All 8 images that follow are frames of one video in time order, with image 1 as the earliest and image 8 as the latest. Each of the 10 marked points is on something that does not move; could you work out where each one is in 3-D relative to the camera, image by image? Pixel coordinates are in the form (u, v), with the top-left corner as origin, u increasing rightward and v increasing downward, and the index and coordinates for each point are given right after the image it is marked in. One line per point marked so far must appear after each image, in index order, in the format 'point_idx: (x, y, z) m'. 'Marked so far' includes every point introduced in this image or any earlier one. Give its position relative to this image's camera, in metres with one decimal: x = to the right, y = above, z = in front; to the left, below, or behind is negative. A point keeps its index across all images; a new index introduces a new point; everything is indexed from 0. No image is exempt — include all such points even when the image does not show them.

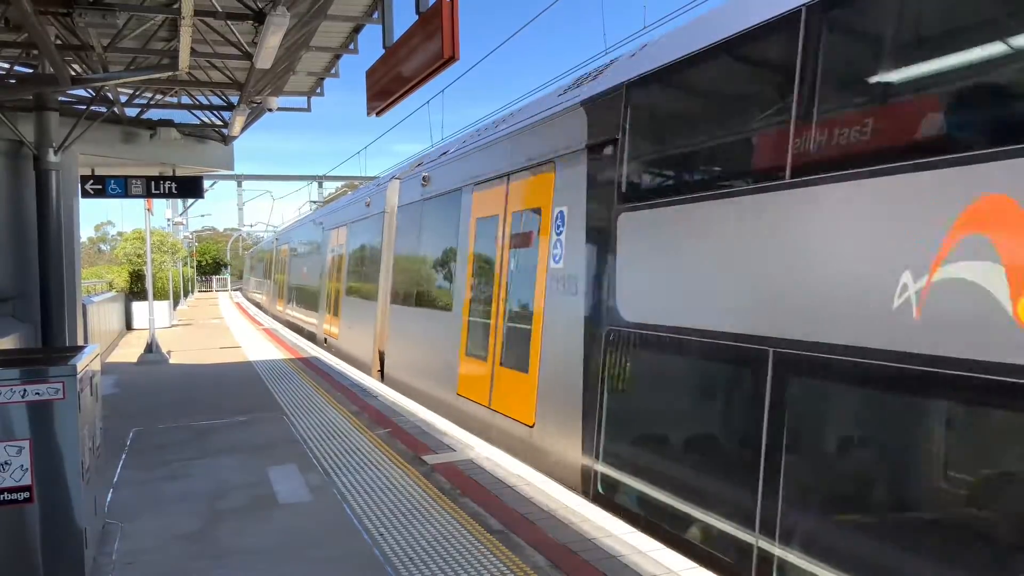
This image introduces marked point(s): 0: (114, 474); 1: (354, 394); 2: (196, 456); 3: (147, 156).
0: (-2.4, -1.1, +5.6) m
1: (-1.5, -1.1, +9.0) m
2: (-2.1, -1.1, +6.2) m
3: (-3.6, +1.3, +9.2) m
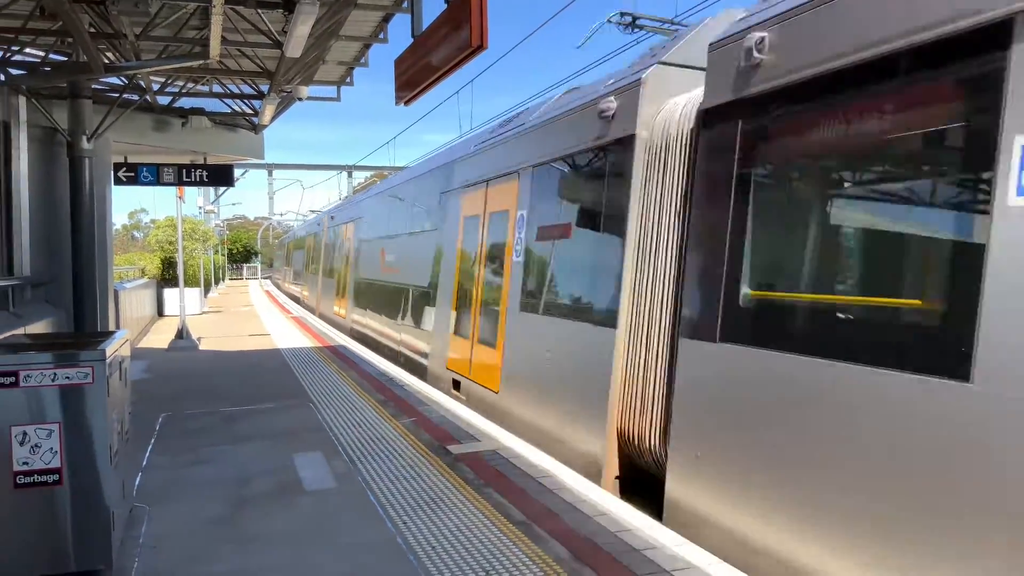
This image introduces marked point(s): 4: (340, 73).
0: (-2.3, -1.0, +5.7) m
1: (-1.3, -0.9, +9.0) m
2: (-1.9, -1.0, +6.2) m
3: (-3.3, +1.4, +9.2) m
4: (-1.8, +2.2, +9.4) m
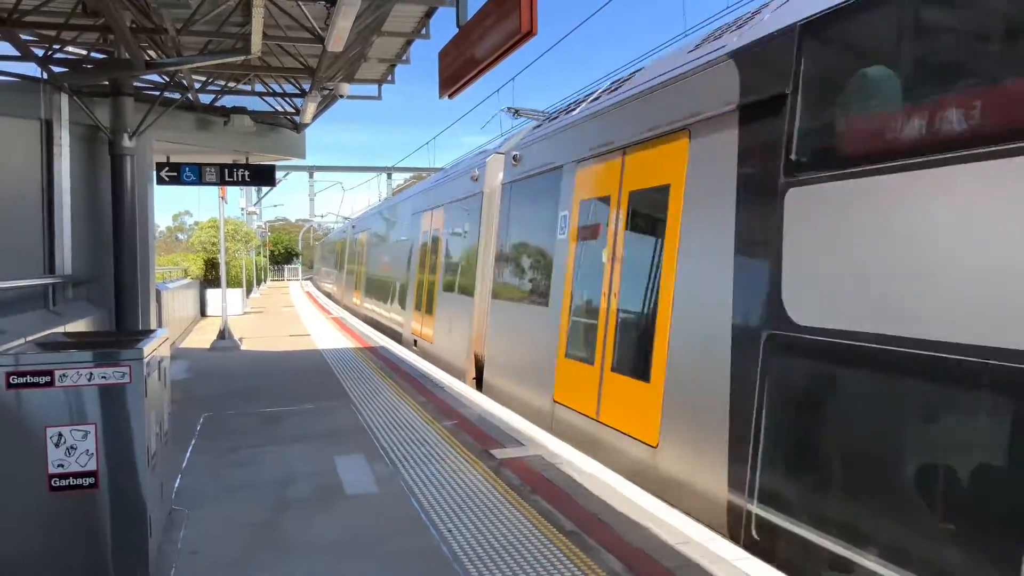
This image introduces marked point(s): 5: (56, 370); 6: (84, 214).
0: (-2.0, -1.0, +5.6) m
1: (-0.9, -0.9, +8.9) m
2: (-1.6, -1.0, +6.1) m
3: (-2.9, +1.4, +9.2) m
4: (-1.3, +2.2, +9.3) m
5: (-1.6, -0.3, +3.3) m
6: (-3.4, +0.6, +7.3) m
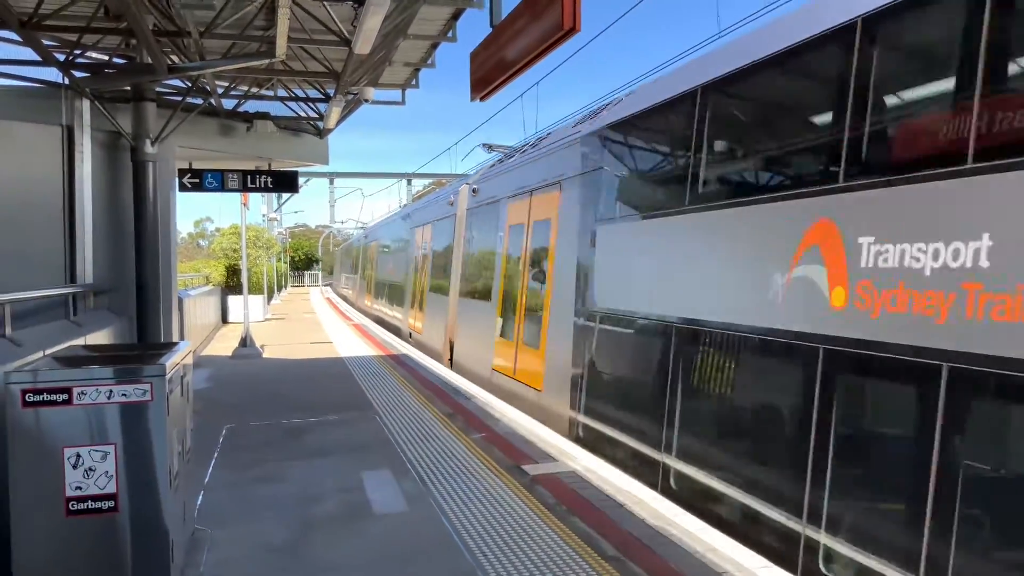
0: (-1.8, -1.1, +5.4) m
1: (-0.6, -1.0, +8.7) m
2: (-1.4, -1.1, +5.9) m
3: (-2.6, +1.4, +9.1) m
4: (-1.0, +2.1, +9.1) m
5: (-1.5, -0.3, +3.1) m
6: (-3.2, +0.5, +7.2) m
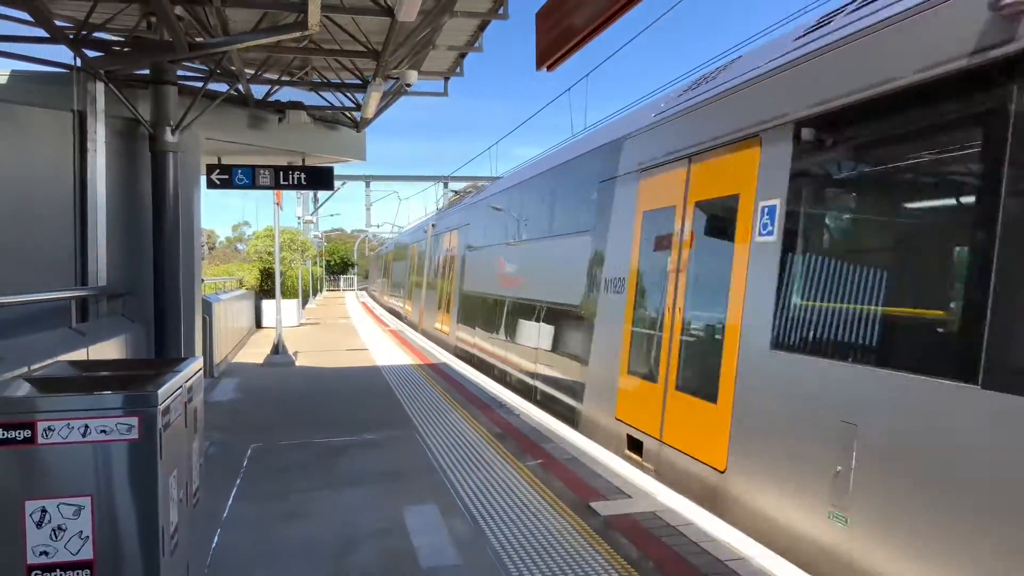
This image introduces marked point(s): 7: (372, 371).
0: (-1.5, -1.1, +4.7) m
1: (-0.2, -1.1, +7.9) m
2: (-1.1, -1.1, +5.2) m
3: (-2.2, +1.3, +8.4) m
4: (-0.6, +2.1, +8.4) m
5: (-1.2, -0.4, +2.4) m
6: (-2.8, +0.5, +6.5) m
7: (-1.7, -1.0, +10.9) m
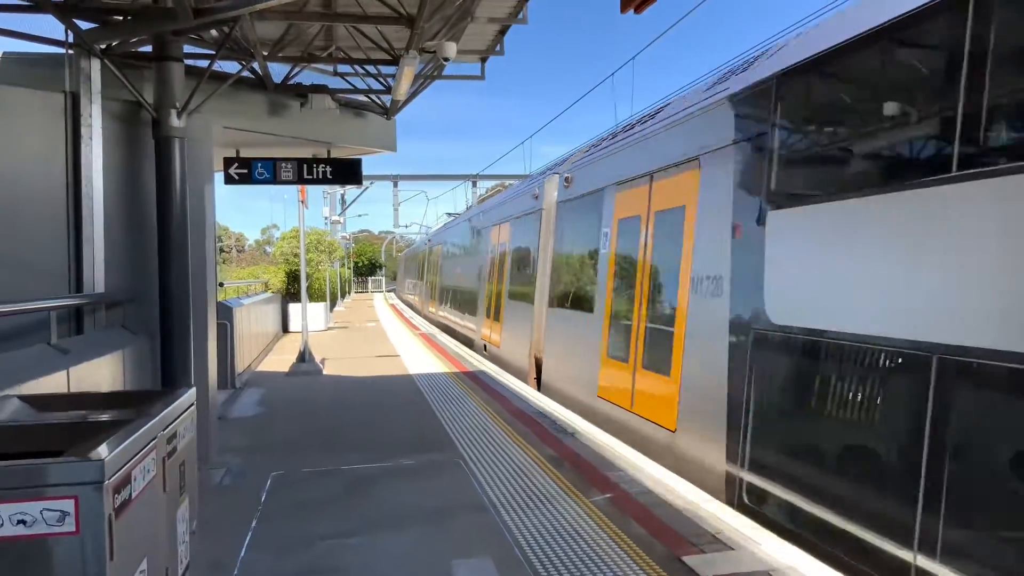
0: (-1.2, -1.1, +3.9) m
1: (+0.2, -1.1, +7.1) m
2: (-0.8, -1.1, +4.4) m
3: (-1.8, +1.3, +7.6) m
4: (-0.2, +2.0, +7.5) m
5: (-1.0, -0.4, +1.6) m
6: (-2.4, +0.4, +5.8) m
7: (-1.2, -1.0, +10.1) m
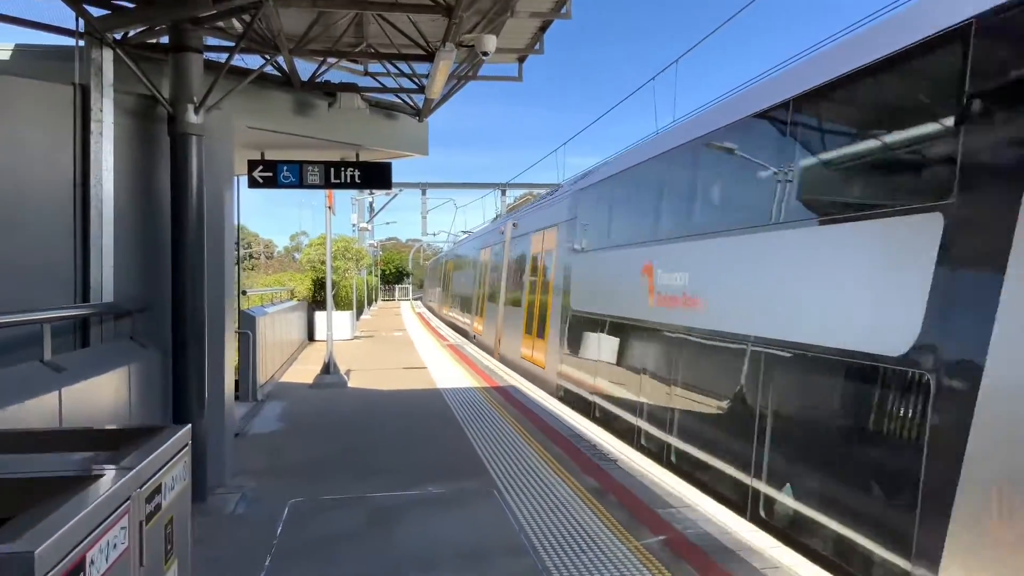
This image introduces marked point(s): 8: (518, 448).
0: (-1.0, -1.2, +3.4) m
1: (+0.5, -1.2, +6.6) m
2: (-0.6, -1.2, +3.9) m
3: (-1.5, +1.2, +7.2) m
4: (+0.1, +1.9, +7.1) m
5: (-0.9, -0.4, +1.1) m
6: (-2.2, +0.4, +5.3) m
7: (-0.8, -1.1, +9.6) m
8: (0.0, -1.2, +6.8) m
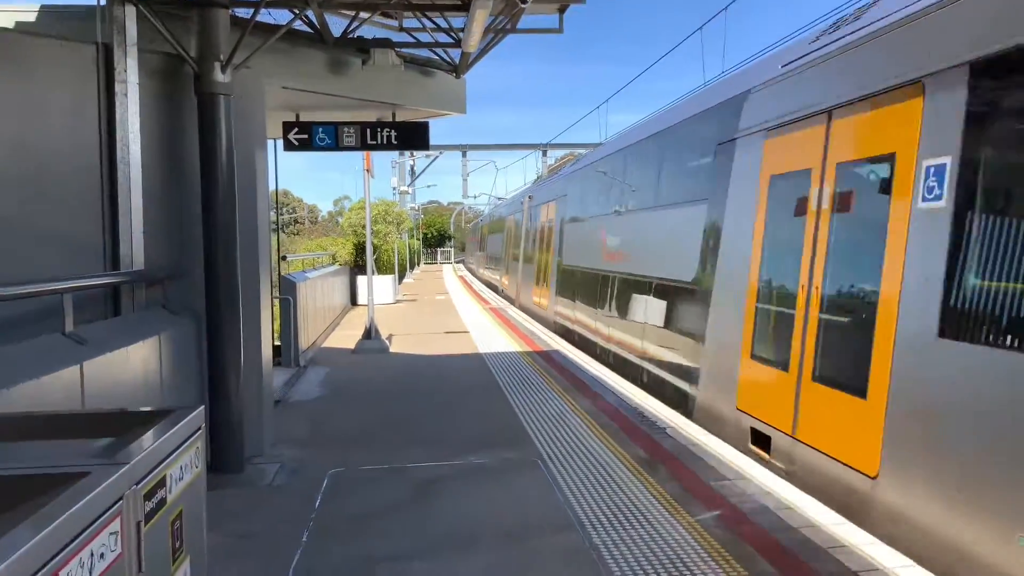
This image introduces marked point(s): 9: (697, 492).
0: (-0.8, -1.1, +3.3) m
1: (+0.8, -0.9, +6.3) m
2: (-0.4, -1.1, +3.7) m
3: (-1.2, +1.5, +6.9) m
4: (+0.4, +2.2, +6.7) m
5: (-0.8, -0.4, +0.9) m
6: (-2.0, +0.6, +5.2) m
7: (-0.4, -0.7, +9.5) m
8: (+0.4, -0.9, +6.6) m
9: (+0.9, -1.0, +4.6) m
